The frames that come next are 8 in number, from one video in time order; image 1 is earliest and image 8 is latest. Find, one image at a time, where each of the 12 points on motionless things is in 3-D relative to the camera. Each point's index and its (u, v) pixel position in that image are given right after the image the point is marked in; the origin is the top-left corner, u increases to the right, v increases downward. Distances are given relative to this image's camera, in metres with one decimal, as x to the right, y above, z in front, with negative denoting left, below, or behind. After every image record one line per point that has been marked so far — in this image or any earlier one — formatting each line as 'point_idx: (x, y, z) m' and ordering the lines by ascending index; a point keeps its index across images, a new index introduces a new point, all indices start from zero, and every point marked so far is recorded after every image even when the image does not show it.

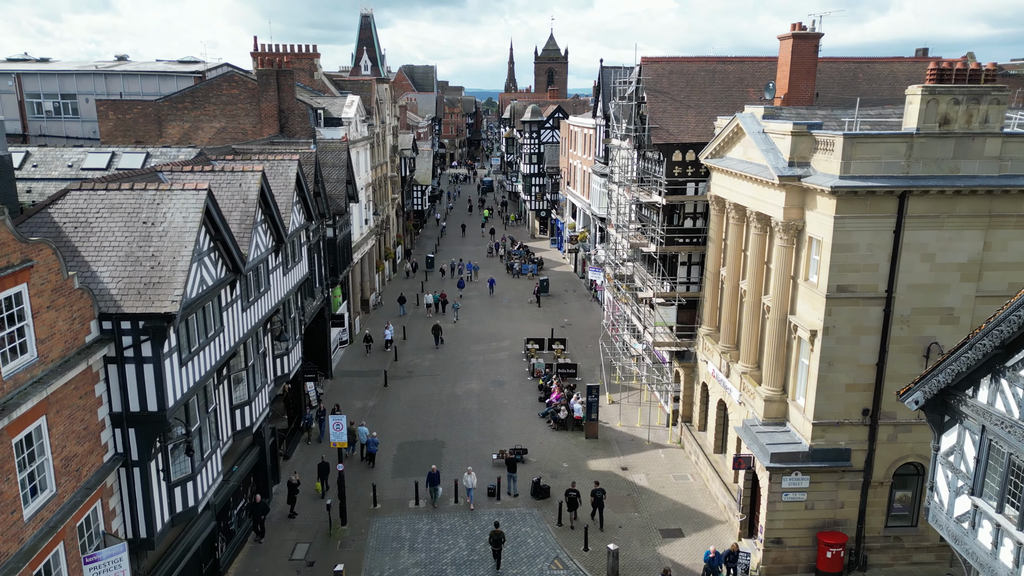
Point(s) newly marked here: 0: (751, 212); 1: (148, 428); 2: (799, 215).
0: (+4.8, +1.5, +19.6) m
1: (-4.9, -1.9, +13.2) m
2: (+5.1, +1.3, +17.5) m
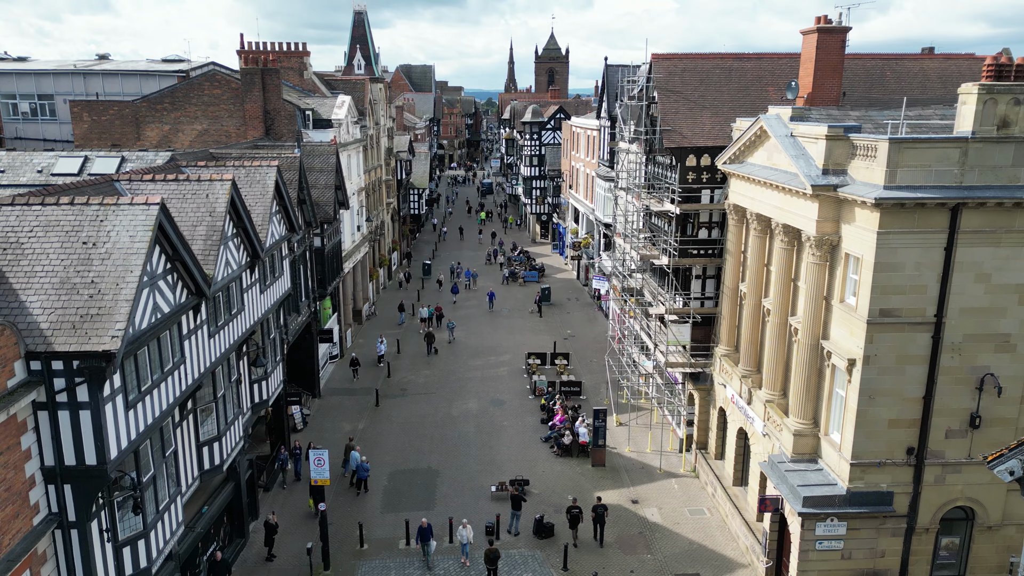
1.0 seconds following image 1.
0: (+4.8, +1.2, +17.7) m
1: (-4.9, -2.3, +11.3) m
2: (+5.1, +0.9, +15.6) m
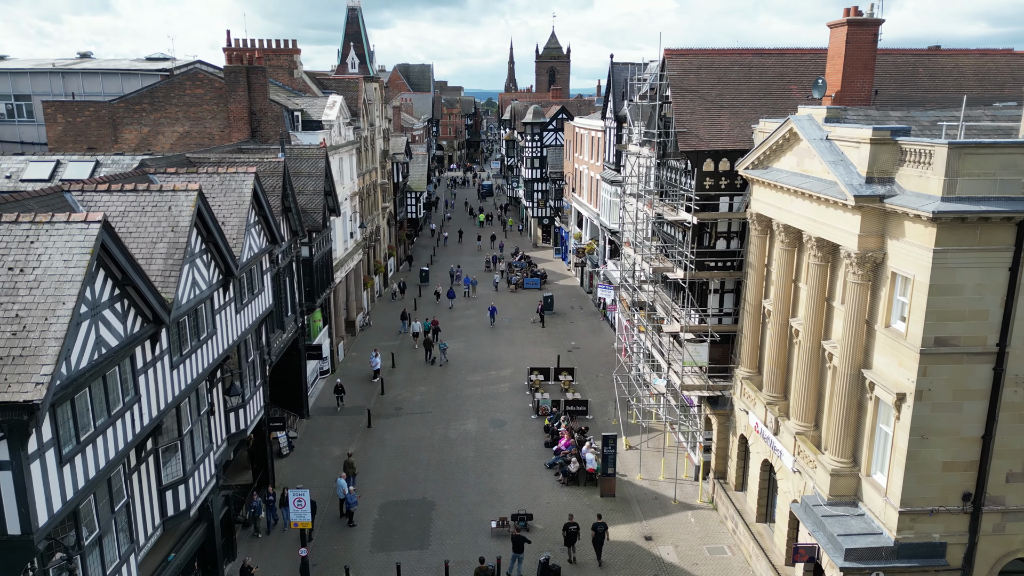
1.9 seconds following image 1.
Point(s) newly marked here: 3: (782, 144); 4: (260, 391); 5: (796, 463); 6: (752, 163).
0: (+4.8, +0.8, +15.9) m
1: (-4.8, -2.6, +9.5) m
2: (+5.1, +0.6, +13.8) m
3: (+4.7, +2.5, +17.1) m
4: (-5.1, -2.1, +20.0) m
5: (+4.7, -2.9, +16.3) m
6: (+4.6, +2.4, +18.7) m
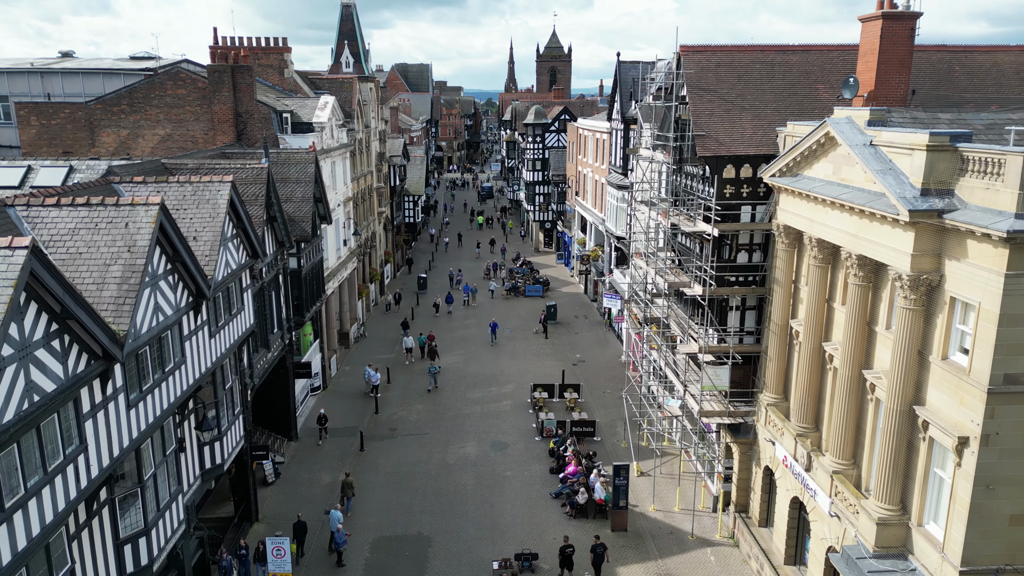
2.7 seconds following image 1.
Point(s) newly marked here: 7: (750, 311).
0: (+4.9, +0.5, +14.2) m
1: (-4.8, -2.9, +7.8) m
2: (+5.2, +0.3, +12.1) m
3: (+4.8, +2.2, +15.4) m
4: (-5.1, -2.4, +18.3) m
5: (+4.8, -3.2, +14.6) m
6: (+4.6, +2.0, +17.0) m
7: (+4.7, -0.4, +19.3) m
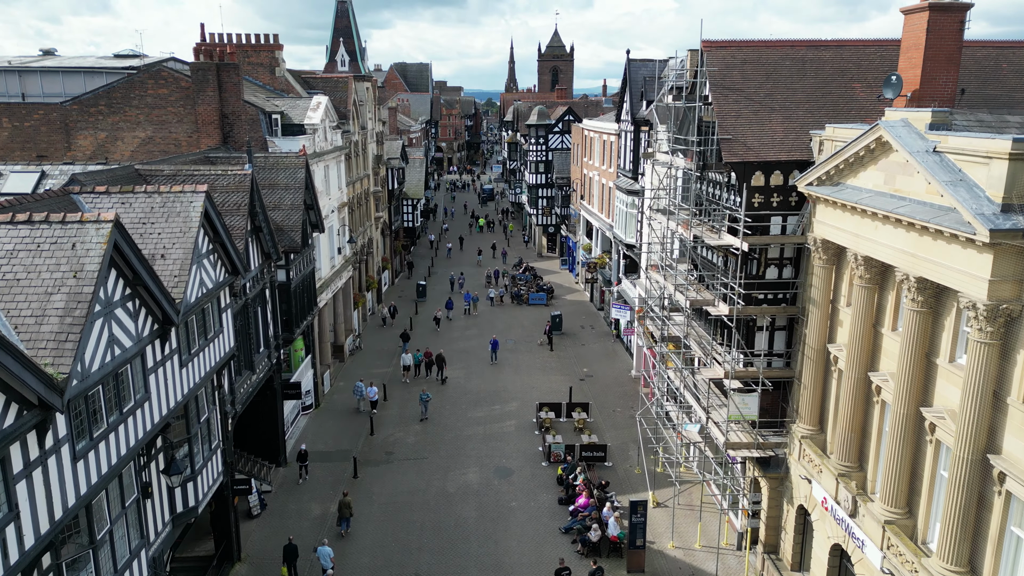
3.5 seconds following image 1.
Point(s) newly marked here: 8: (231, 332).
0: (+5.0, +0.2, +12.5) m
1: (-4.7, -3.3, +6.1) m
2: (+5.3, 0.0, +10.4) m
3: (+4.9, +1.8, +13.7) m
4: (-4.9, -2.8, +16.6) m
5: (+4.9, -3.6, +12.9) m
6: (+4.7, +1.7, +15.3) m
7: (+4.8, -0.8, +17.6) m
8: (-4.9, -0.8, +17.3) m
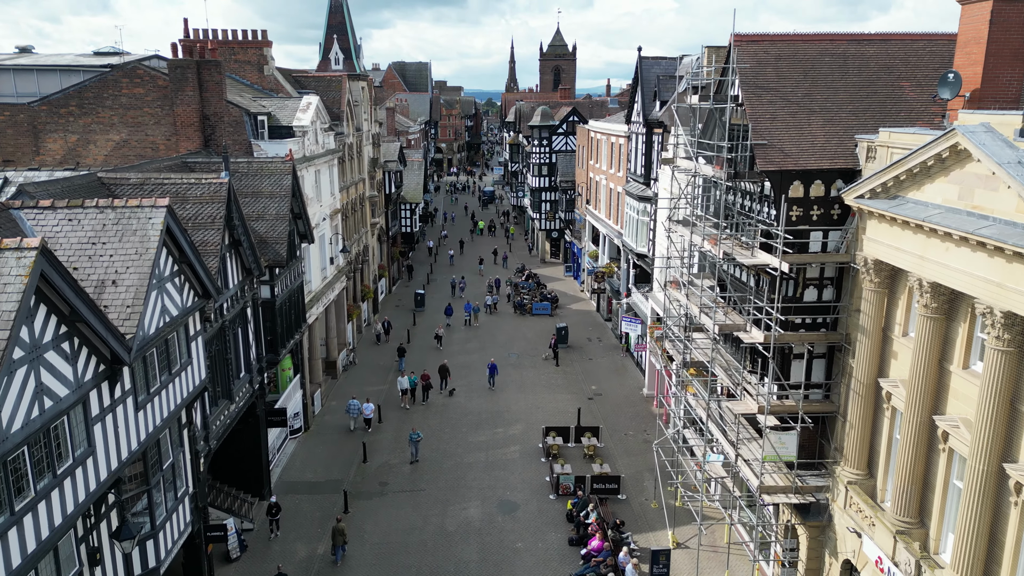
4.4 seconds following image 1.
0: (+5.1, -0.2, +10.6) m
1: (-4.5, -3.6, +4.1) m
2: (+5.4, -0.4, +8.5) m
3: (+5.0, +1.5, +11.8) m
4: (-4.8, -3.1, +14.7) m
5: (+5.0, -3.9, +11.0) m
6: (+4.8, +1.3, +13.4) m
7: (+4.9, -1.1, +15.6) m
8: (-4.8, -1.1, +15.4) m
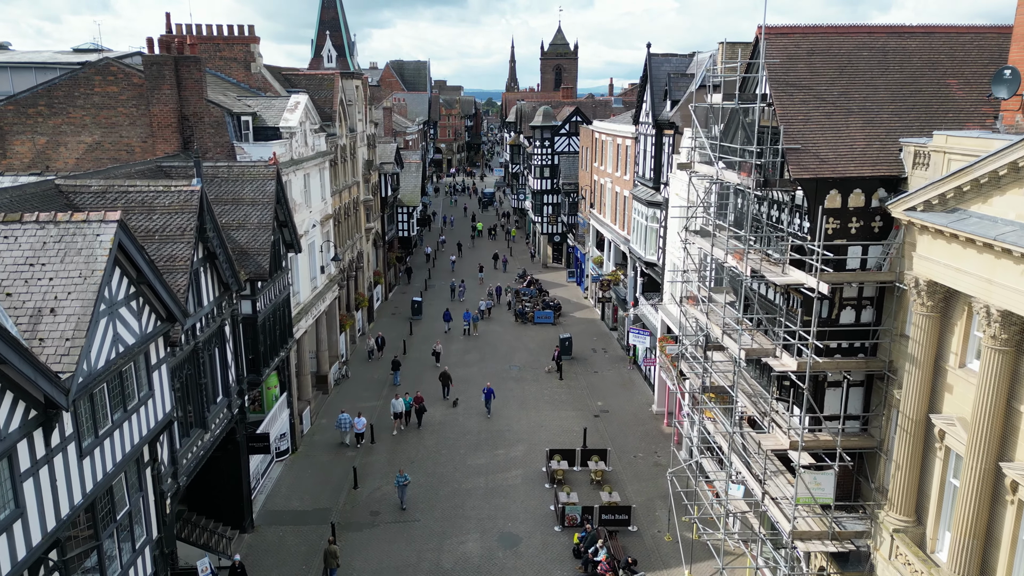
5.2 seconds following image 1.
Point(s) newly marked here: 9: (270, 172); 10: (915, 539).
0: (+5.1, -0.5, +8.9) m
1: (-4.5, -3.9, +2.5) m
2: (+5.5, -0.7, +6.9) m
3: (+5.0, +1.2, +10.1) m
4: (-4.8, -3.4, +13.0) m
5: (+5.0, -4.2, +9.4) m
6: (+4.9, +1.0, +11.7) m
7: (+4.9, -1.4, +14.0) m
8: (-4.8, -1.4, +13.8) m
9: (-4.9, +2.4, +20.0) m
10: (+5.1, -3.2, +12.4) m
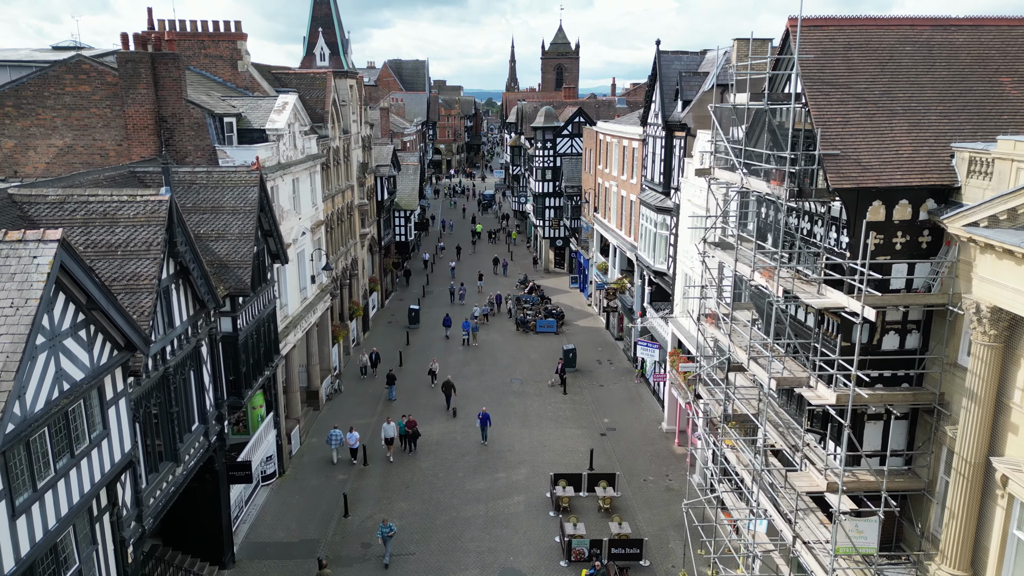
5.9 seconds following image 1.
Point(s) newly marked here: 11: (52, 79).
0: (+5.2, -0.8, +7.5) m
1: (-4.5, -4.2, +1.0) m
2: (+5.5, -1.0, +5.4) m
3: (+5.1, +0.9, +8.7) m
4: (-4.8, -3.7, +11.6) m
5: (+5.1, -4.5, +7.9) m
6: (+4.9, +0.7, +10.3) m
7: (+5.0, -1.7, +12.5) m
8: (-4.7, -1.7, +12.3) m
9: (-4.9, +2.1, +18.5) m
10: (+5.1, -3.5, +10.9) m
11: (-9.3, +4.2, +19.8) m
